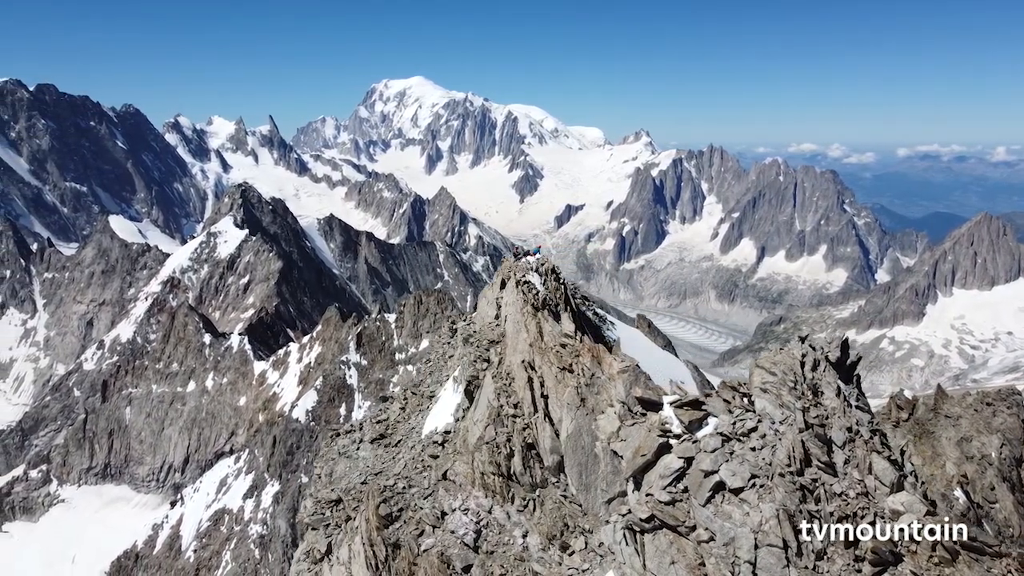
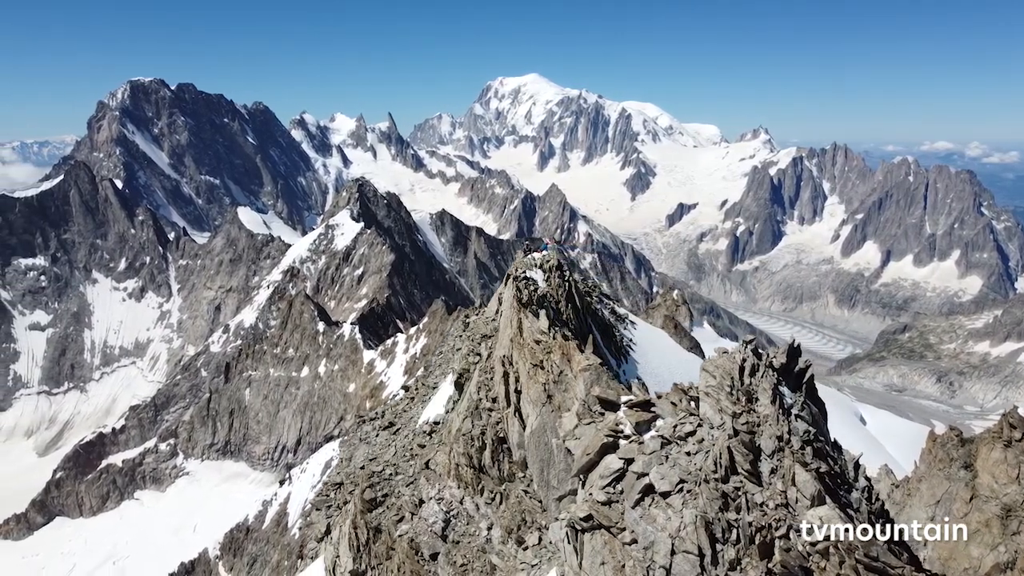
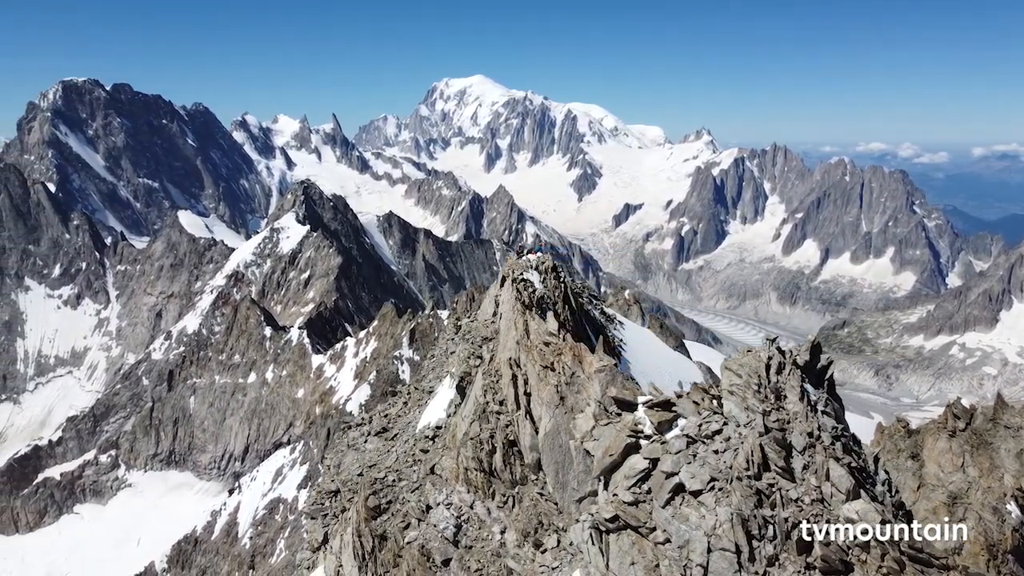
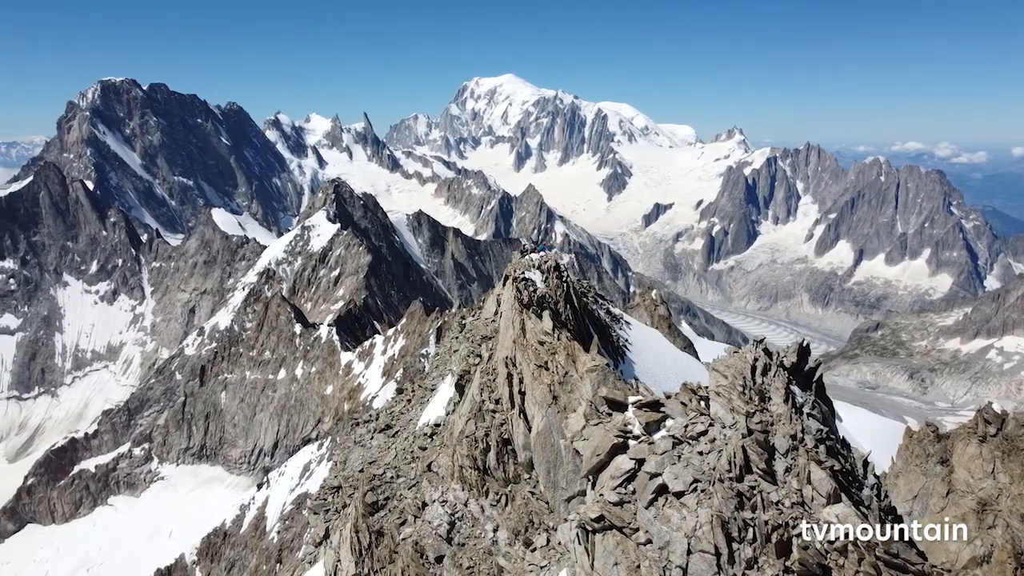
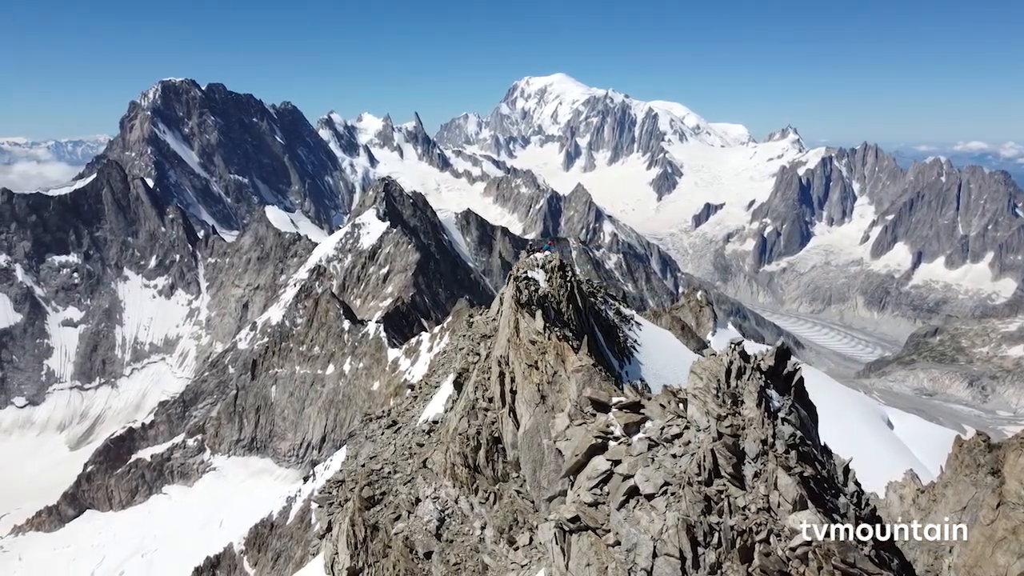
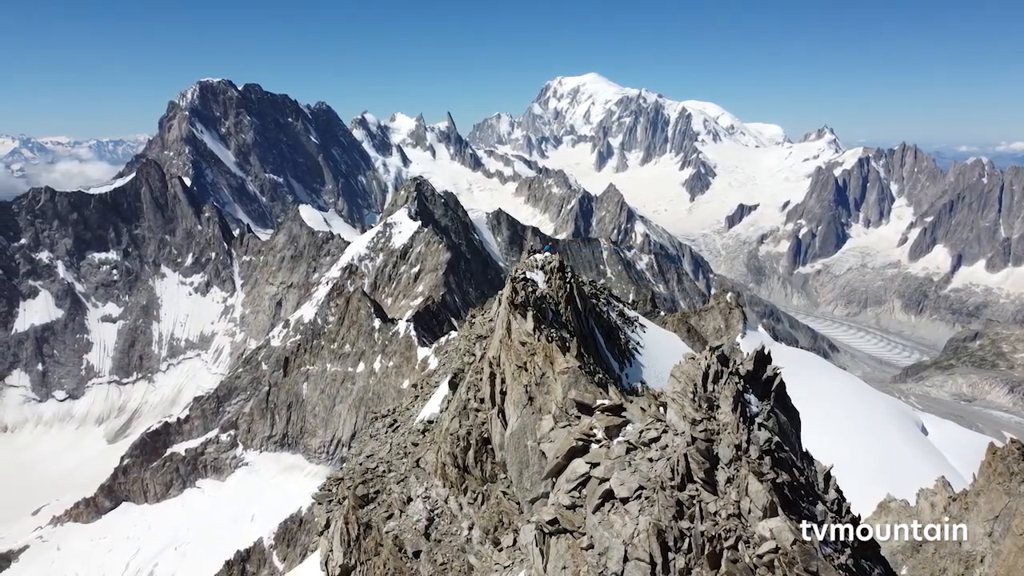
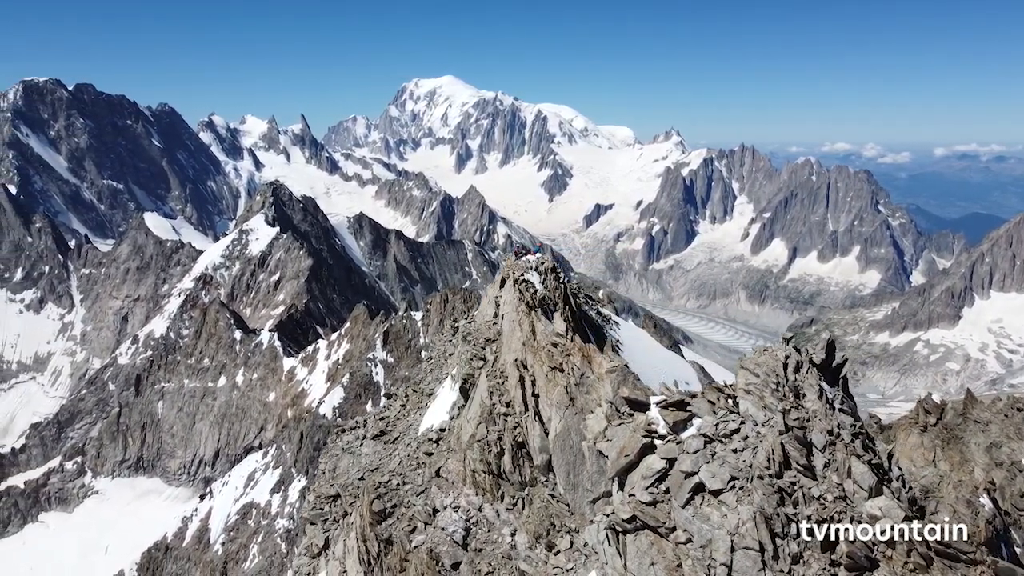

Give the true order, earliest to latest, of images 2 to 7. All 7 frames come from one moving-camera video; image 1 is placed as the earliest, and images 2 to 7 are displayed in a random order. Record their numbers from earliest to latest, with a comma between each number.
7, 3, 4, 2, 5, 6
